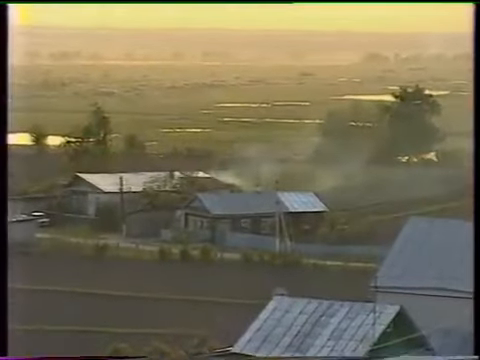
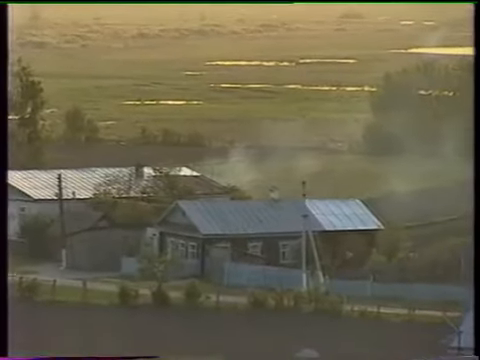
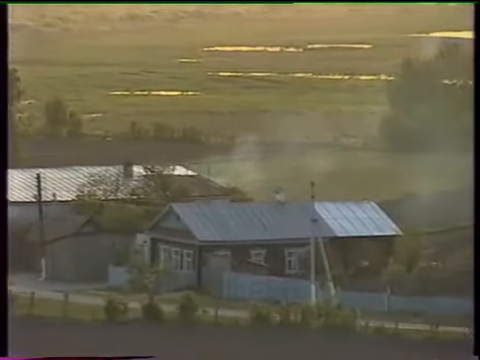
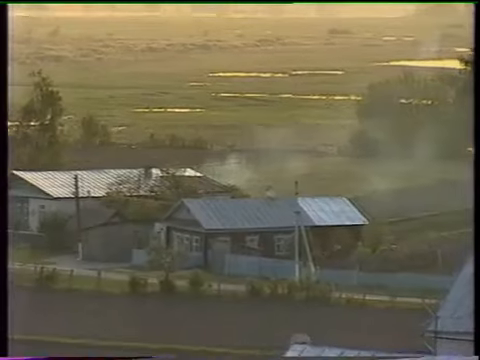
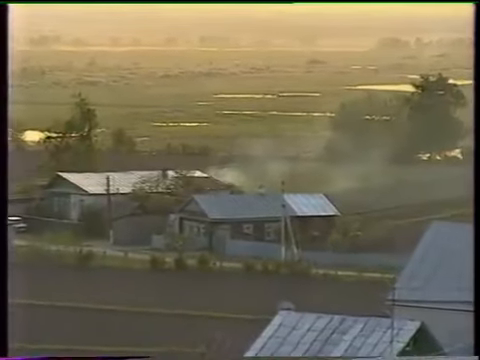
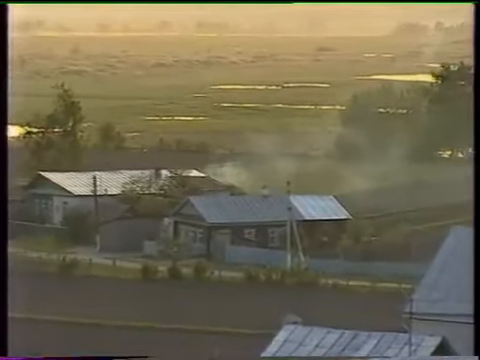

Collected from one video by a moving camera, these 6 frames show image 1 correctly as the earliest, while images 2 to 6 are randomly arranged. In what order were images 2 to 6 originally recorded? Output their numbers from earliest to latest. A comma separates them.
5, 6, 4, 2, 3
